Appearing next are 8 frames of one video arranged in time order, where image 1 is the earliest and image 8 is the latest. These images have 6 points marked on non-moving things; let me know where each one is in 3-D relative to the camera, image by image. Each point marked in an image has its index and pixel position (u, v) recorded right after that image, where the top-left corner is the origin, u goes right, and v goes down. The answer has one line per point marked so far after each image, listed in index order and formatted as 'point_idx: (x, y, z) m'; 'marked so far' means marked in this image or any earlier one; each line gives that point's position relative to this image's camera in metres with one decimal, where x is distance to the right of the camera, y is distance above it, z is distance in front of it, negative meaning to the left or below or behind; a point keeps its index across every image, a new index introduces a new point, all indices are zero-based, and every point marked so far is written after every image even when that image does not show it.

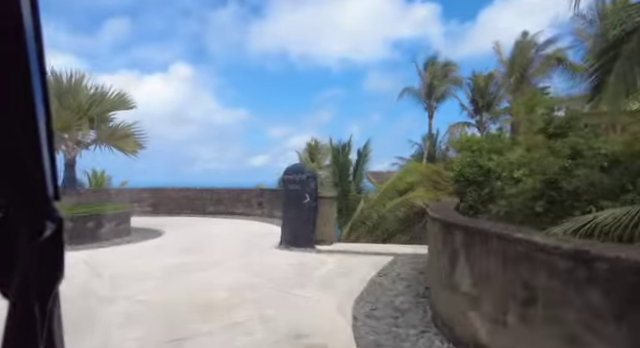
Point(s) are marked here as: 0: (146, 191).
0: (-6.3, -0.6, +14.3) m
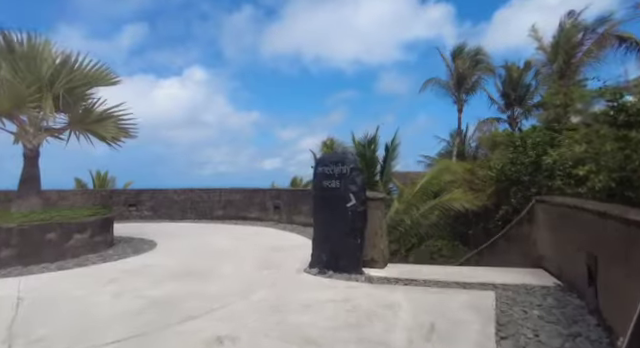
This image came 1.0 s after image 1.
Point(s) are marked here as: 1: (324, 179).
0: (-5.5, -0.6, +12.5) m
1: (+0.1, -0.1, +4.6) m
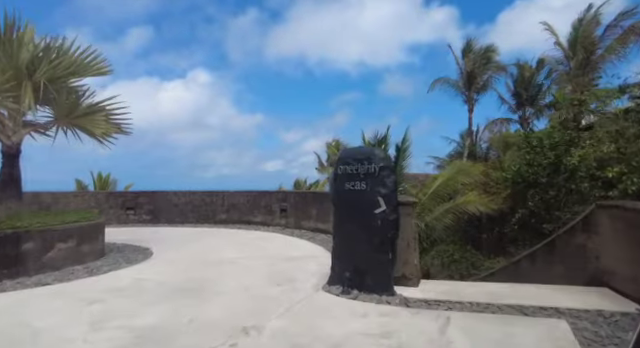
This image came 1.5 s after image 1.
0: (-5.2, -0.6, +11.8) m
1: (+0.3, -0.1, +3.9) m
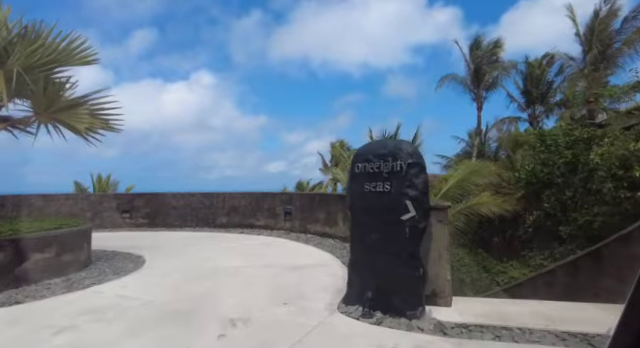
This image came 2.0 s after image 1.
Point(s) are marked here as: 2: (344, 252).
0: (-5.1, -0.7, +11.2) m
1: (+0.4, 0.0, +3.3) m
2: (+0.4, -1.3, +6.6) m
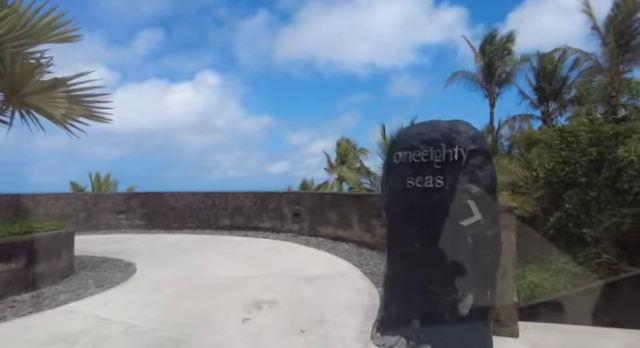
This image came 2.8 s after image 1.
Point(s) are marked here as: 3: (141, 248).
0: (-4.8, -0.6, +10.5) m
1: (+0.6, 0.0, +2.5) m
2: (+0.6, -1.2, +5.8) m
3: (-3.2, -1.3, +7.1) m
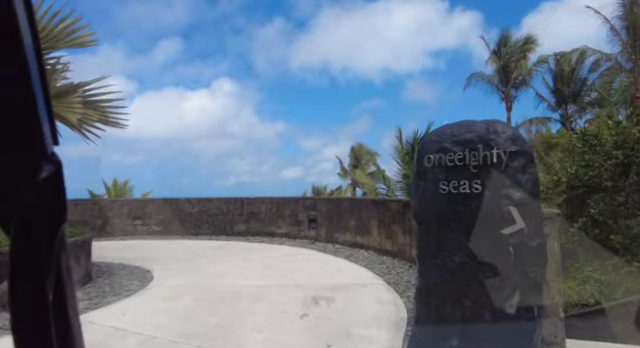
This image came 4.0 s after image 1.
0: (-4.4, -0.8, +10.5) m
1: (+0.8, 0.0, +2.4) m
2: (+0.9, -1.3, +5.6) m
3: (-2.9, -1.4, +7.0) m
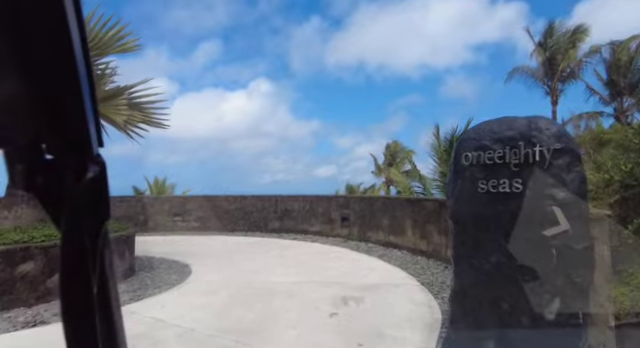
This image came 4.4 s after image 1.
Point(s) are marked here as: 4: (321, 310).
0: (-3.5, -0.7, +10.8) m
1: (+0.9, 0.0, +2.3) m
2: (+1.4, -1.3, +5.5) m
3: (-2.3, -1.4, +7.2) m
4: (0.0, -1.2, +3.4) m
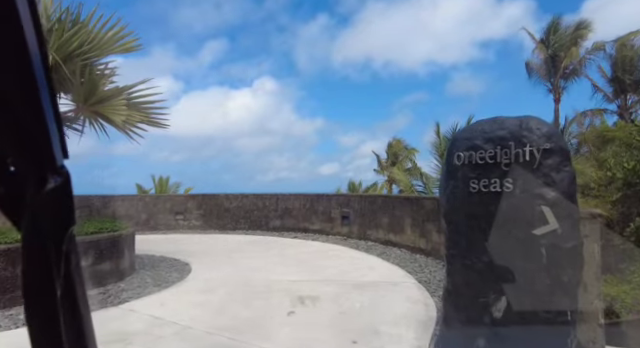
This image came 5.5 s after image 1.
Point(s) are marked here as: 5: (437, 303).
0: (-3.5, -0.7, +10.9) m
1: (+0.9, 0.0, +2.3) m
2: (+1.3, -1.3, +5.5) m
3: (-2.2, -1.3, +7.3) m
4: (0.0, -1.2, +3.5) m
5: (+1.1, -1.2, +3.7) m
